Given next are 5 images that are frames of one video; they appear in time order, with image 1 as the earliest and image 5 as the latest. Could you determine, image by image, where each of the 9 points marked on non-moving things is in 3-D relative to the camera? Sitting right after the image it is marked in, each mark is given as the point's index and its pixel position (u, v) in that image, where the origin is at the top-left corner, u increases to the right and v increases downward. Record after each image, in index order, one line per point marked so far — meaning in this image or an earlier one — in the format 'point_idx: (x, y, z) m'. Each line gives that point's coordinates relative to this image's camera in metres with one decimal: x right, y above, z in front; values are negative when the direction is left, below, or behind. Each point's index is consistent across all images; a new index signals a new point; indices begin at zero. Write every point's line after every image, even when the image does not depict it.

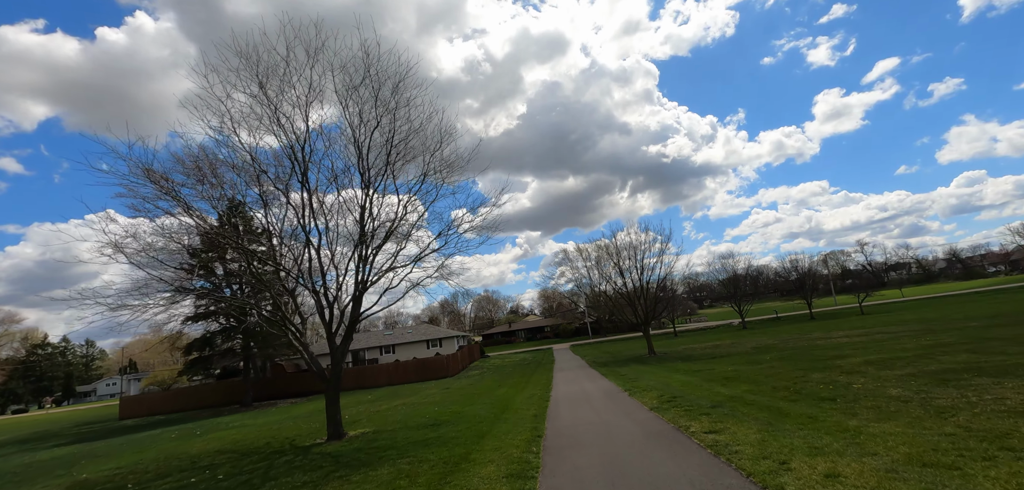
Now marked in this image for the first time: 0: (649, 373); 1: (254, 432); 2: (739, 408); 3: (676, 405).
0: (+5.6, -5.2, +19.6) m
1: (-8.2, -5.9, +15.2) m
2: (+4.4, -3.1, +9.3) m
3: (+3.5, -3.5, +10.5) m
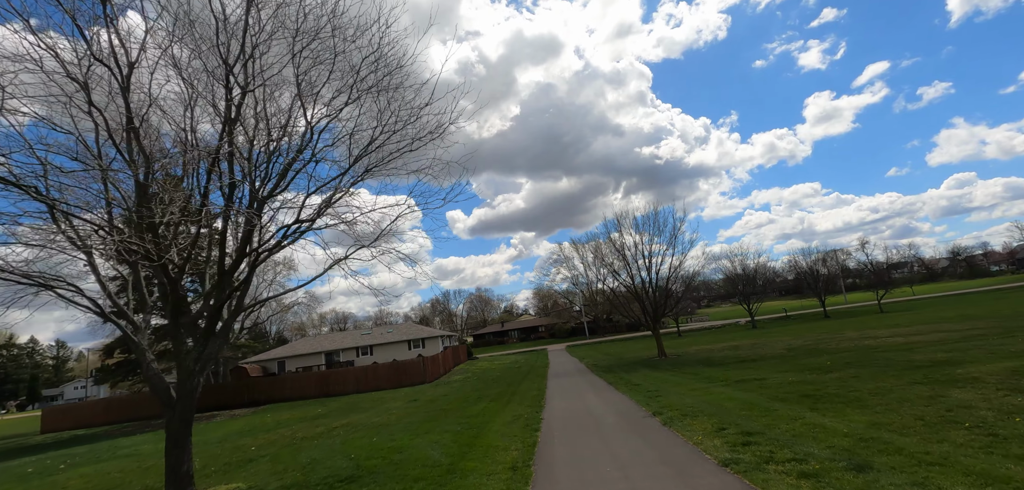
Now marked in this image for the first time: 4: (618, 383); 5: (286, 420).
0: (+5.0, -4.3, +15.0) m
1: (-8.7, -5.0, +10.5) m
2: (+3.9, -2.2, +4.7) m
3: (+3.0, -2.5, +5.9) m
4: (+4.1, -5.3, +18.8) m
5: (-8.4, -6.5, +17.7) m
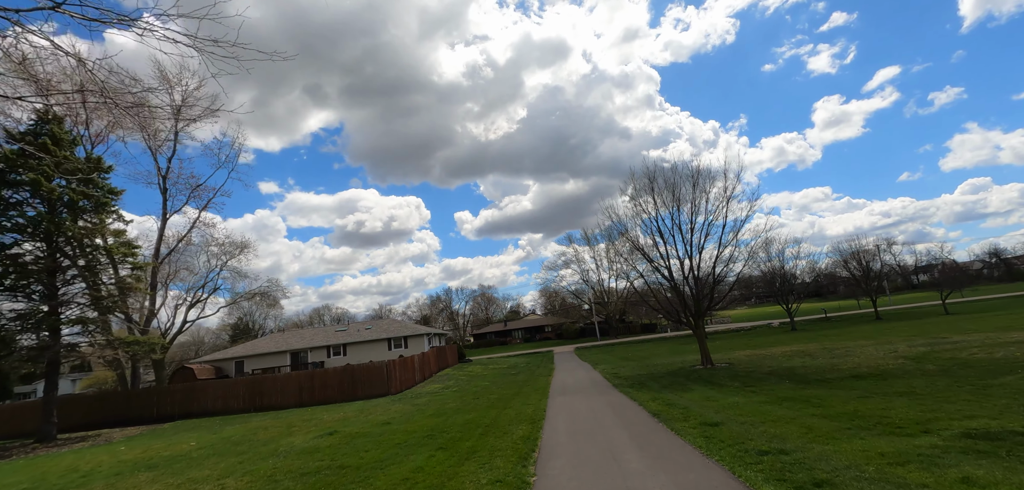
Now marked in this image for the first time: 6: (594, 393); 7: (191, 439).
0: (+4.4, -2.8, +7.7) m
1: (-9.4, -3.4, +3.4) m
2: (+3.2, -0.7, -2.6) m
3: (+2.3, -1.1, -1.4) m
4: (+3.5, -3.9, +11.5) m
5: (-8.9, -4.9, +10.6) m
6: (+2.7, -4.8, +15.7) m
7: (-9.2, -5.5, +13.7) m
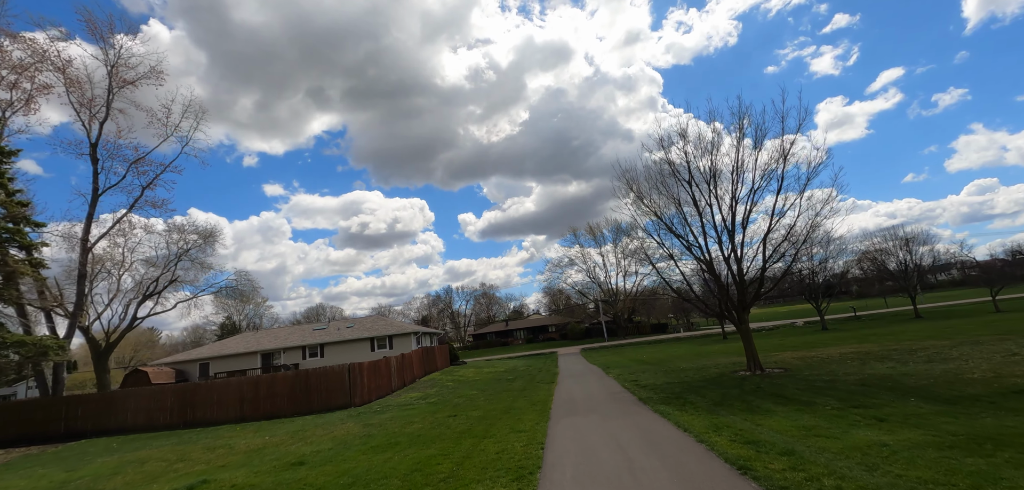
0: (+4.0, -1.9, +3.1) m
1: (-9.8, -2.4, -1.0) m
2: (+2.7, +0.3, -7.1) m
3: (+1.9, -0.1, -5.9) m
4: (+3.2, -2.9, +6.9) m
5: (-9.2, -3.9, +6.2) m
6: (+2.4, -3.9, +11.2) m
7: (-9.5, -4.5, +9.3) m
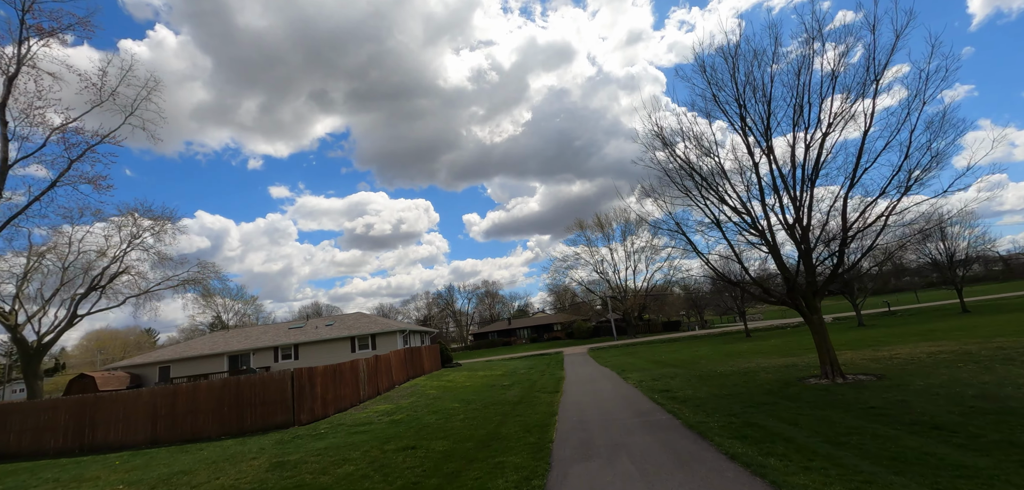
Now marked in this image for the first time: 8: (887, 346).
0: (+3.6, -0.9, -1.1) m
1: (-10.2, -1.6, -5.1) m
2: (+2.2, +1.2, -11.3) m
3: (+1.4, +0.8, -10.1) m
4: (+2.8, -2.0, +2.7) m
5: (-9.6, -3.1, +2.1) m
6: (+2.1, -3.0, +7.0) m
7: (-9.8, -3.7, +5.2) m
8: (+15.1, -4.0, +19.3) m
